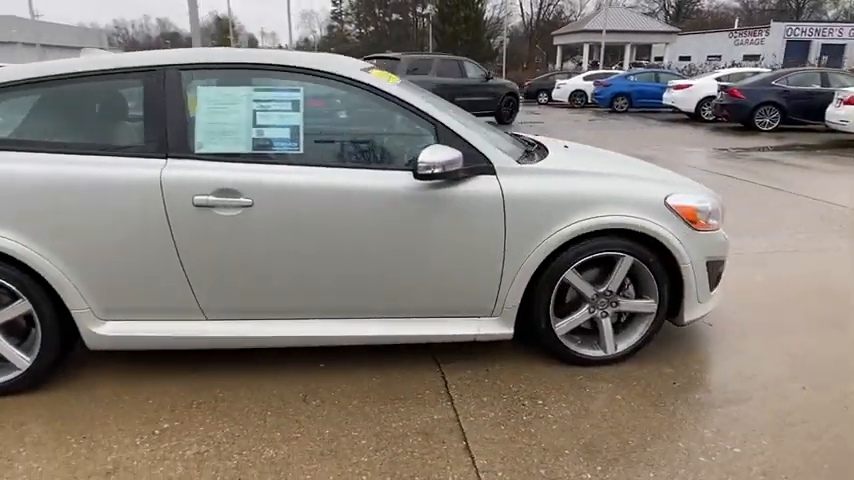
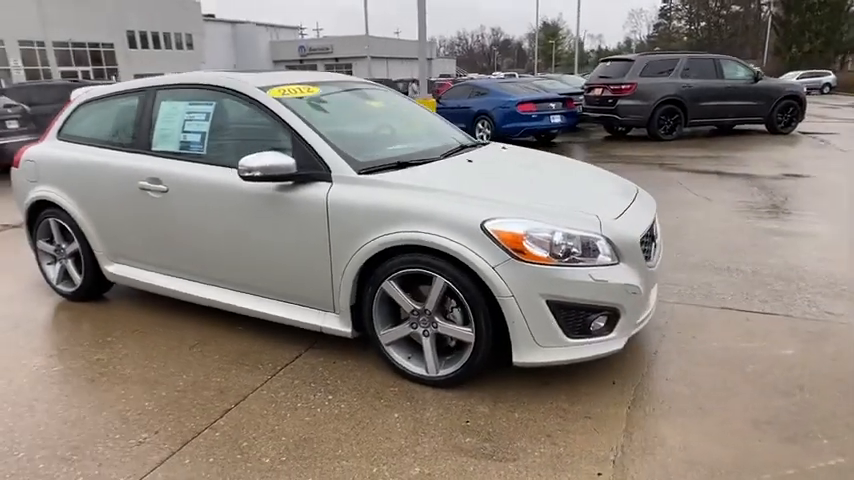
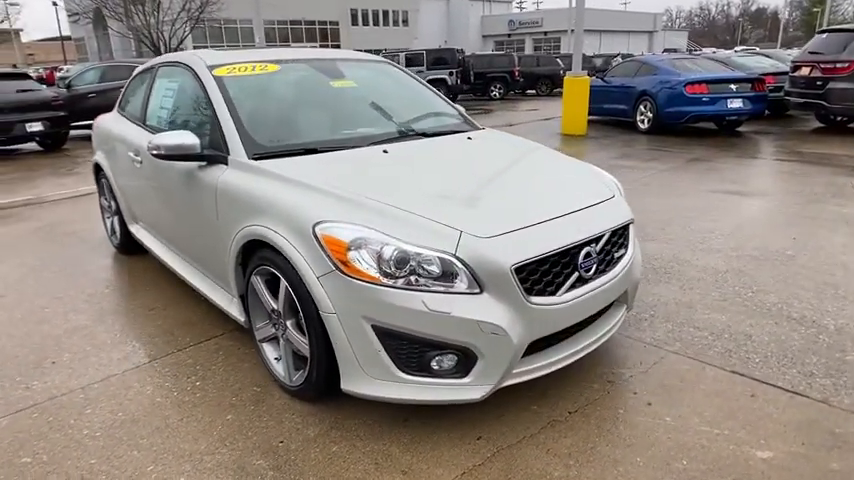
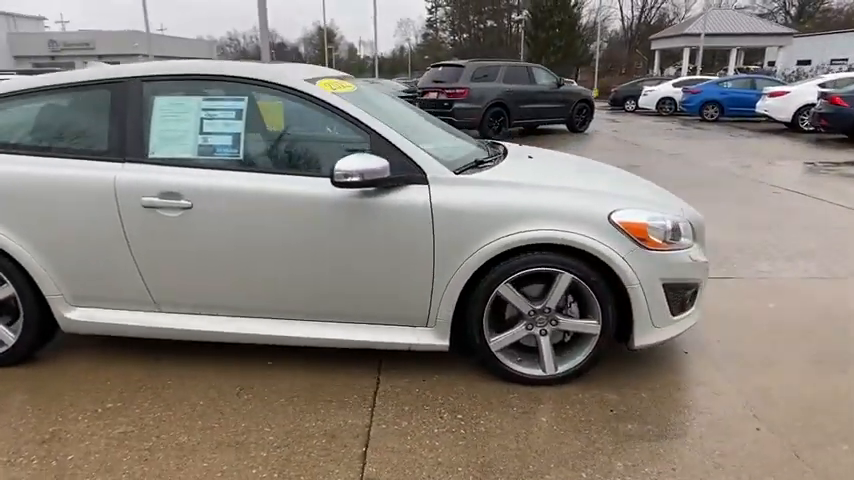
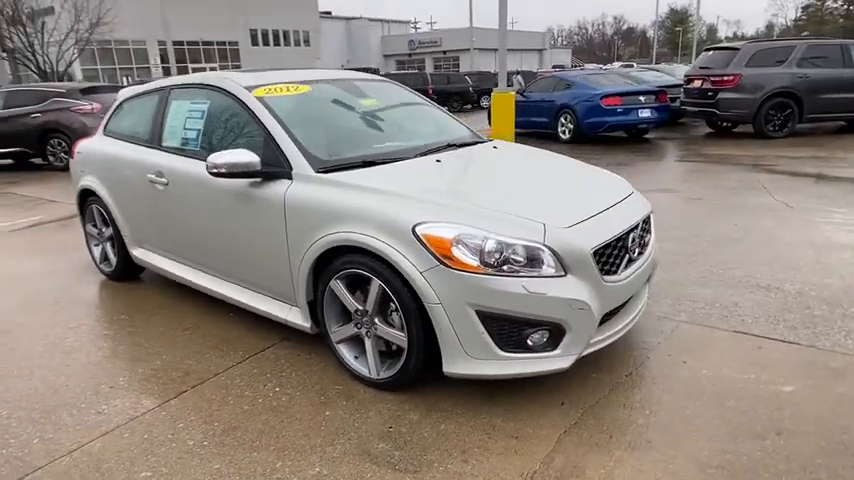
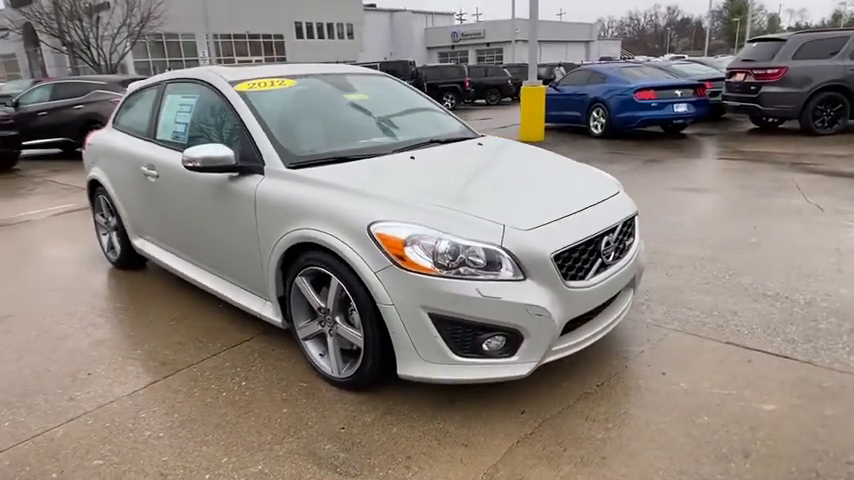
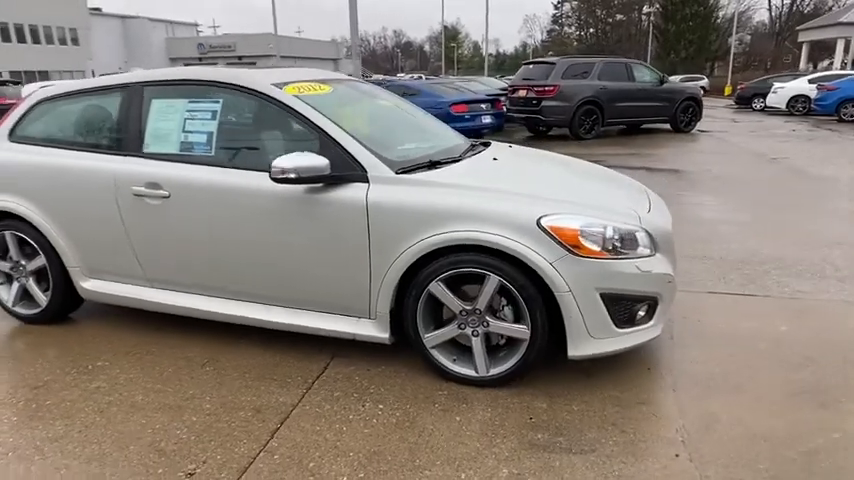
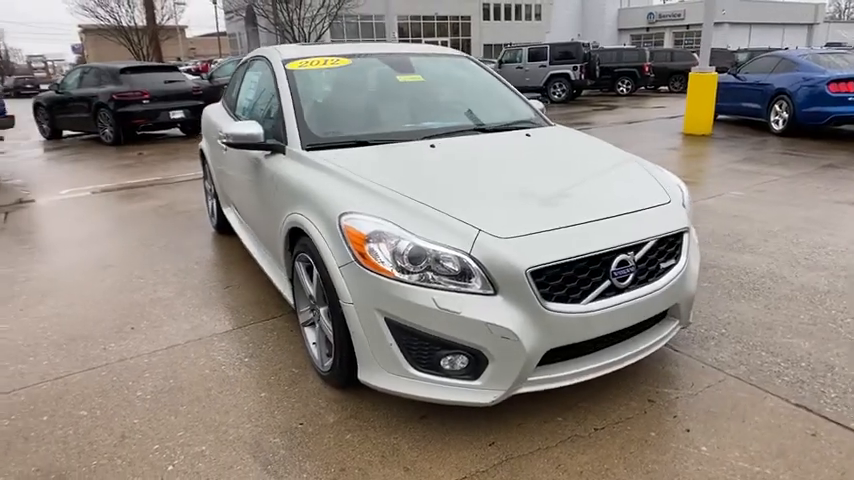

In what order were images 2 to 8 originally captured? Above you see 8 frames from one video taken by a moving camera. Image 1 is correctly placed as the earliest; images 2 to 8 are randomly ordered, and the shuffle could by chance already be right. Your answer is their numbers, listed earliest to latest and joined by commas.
4, 7, 2, 5, 6, 3, 8
